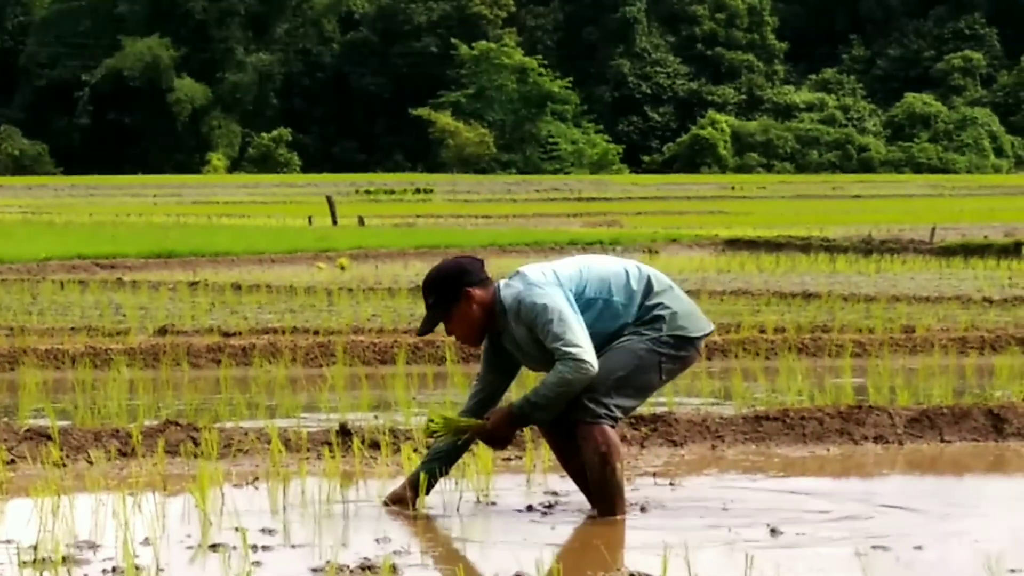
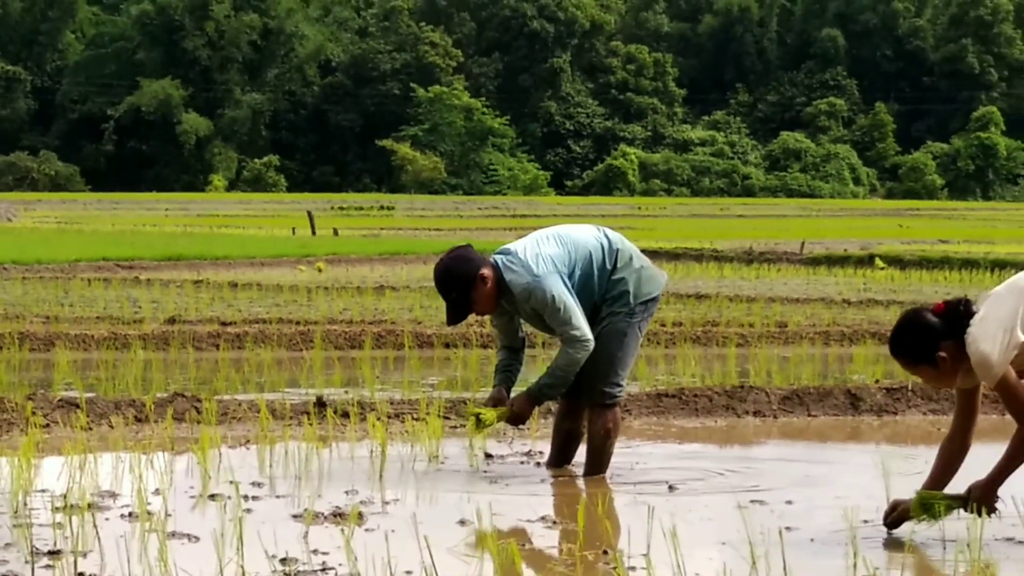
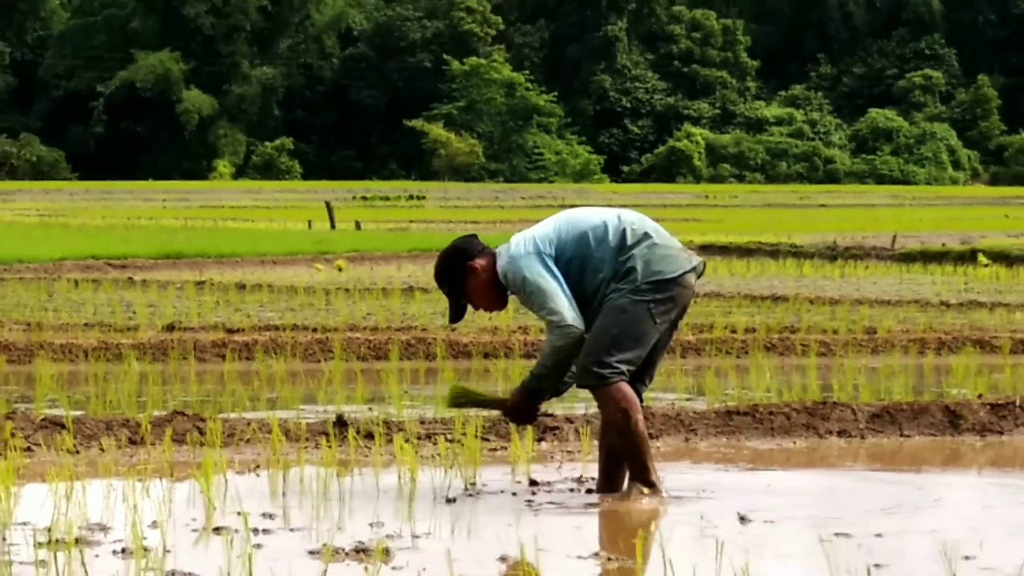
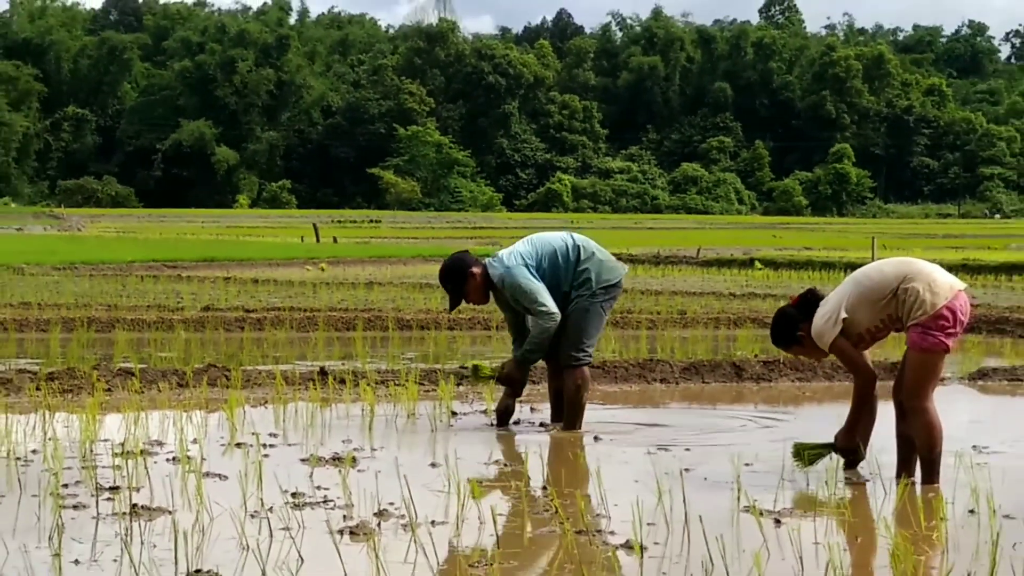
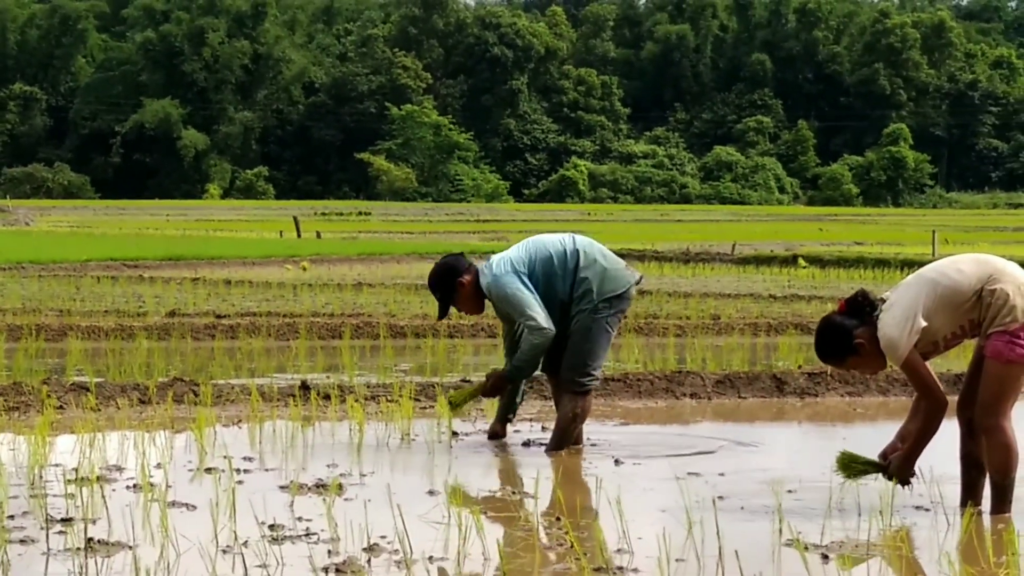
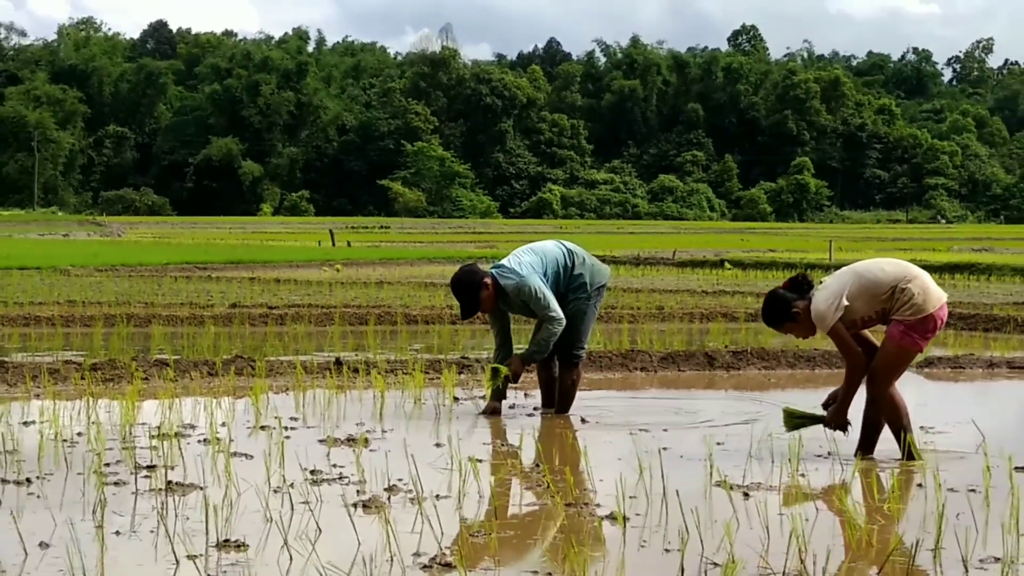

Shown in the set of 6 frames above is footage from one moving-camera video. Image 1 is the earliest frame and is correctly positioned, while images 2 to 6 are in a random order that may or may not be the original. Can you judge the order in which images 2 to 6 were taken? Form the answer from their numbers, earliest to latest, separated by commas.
3, 2, 5, 4, 6
